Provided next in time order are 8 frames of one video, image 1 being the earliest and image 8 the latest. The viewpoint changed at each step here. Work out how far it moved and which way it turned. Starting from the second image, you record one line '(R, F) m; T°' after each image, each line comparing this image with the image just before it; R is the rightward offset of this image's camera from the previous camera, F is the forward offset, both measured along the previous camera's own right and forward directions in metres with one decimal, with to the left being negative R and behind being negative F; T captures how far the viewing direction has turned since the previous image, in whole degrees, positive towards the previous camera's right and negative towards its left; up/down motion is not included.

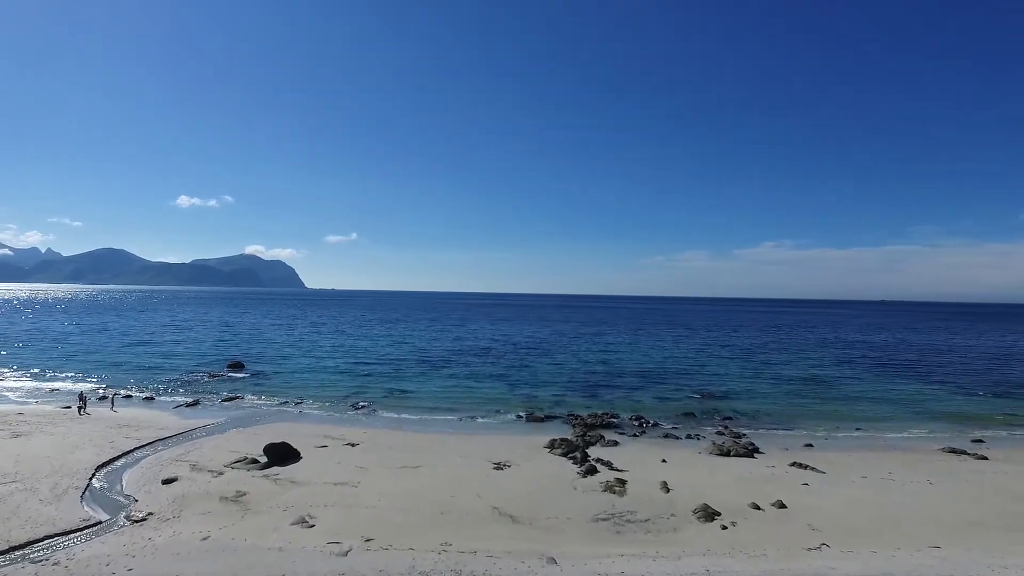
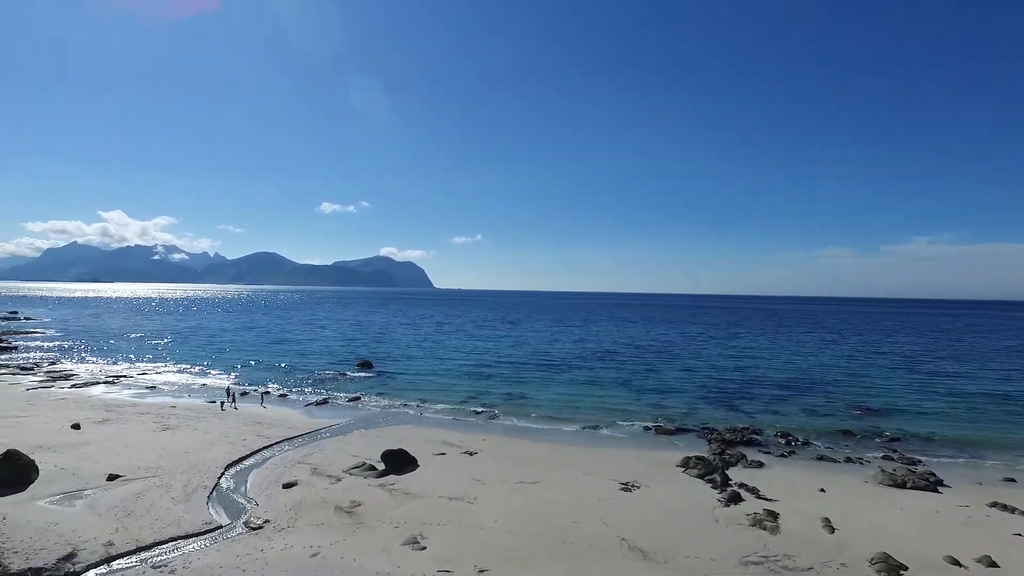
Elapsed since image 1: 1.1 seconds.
(-0.2, +2.0) m; -11°
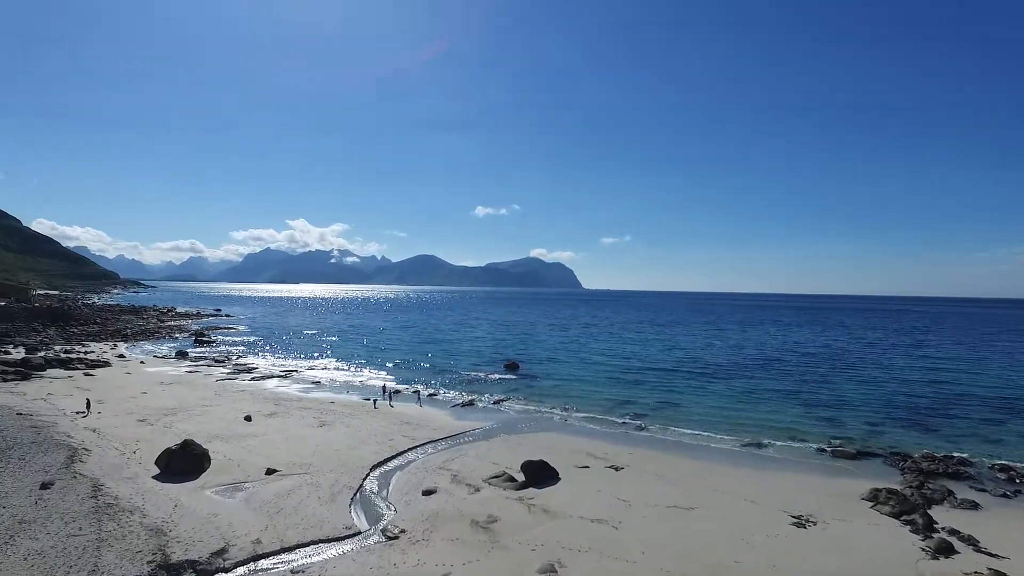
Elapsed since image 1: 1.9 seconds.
(0.0, +1.6) m; -14°
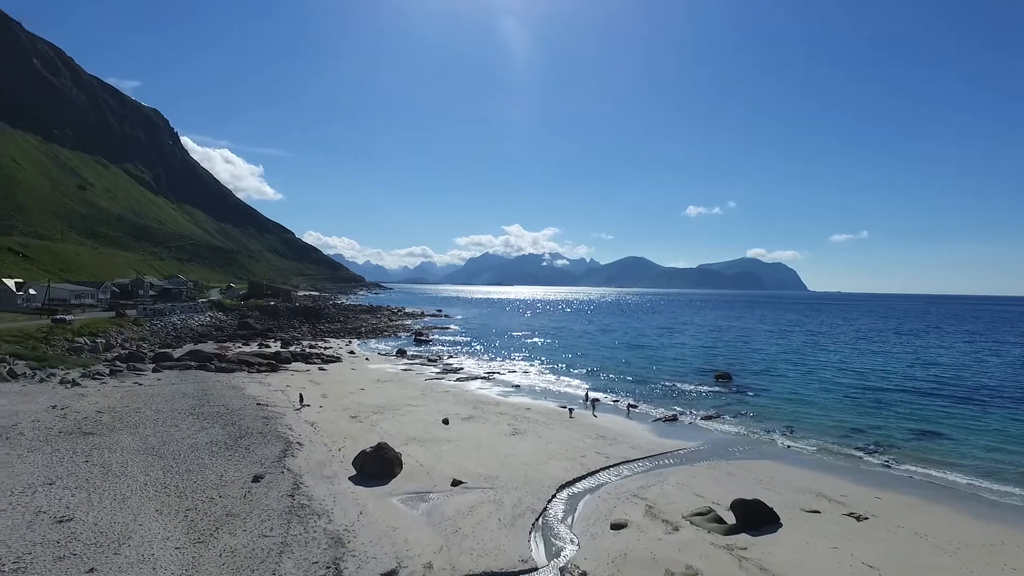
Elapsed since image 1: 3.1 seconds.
(+0.2, +2.5) m; -19°
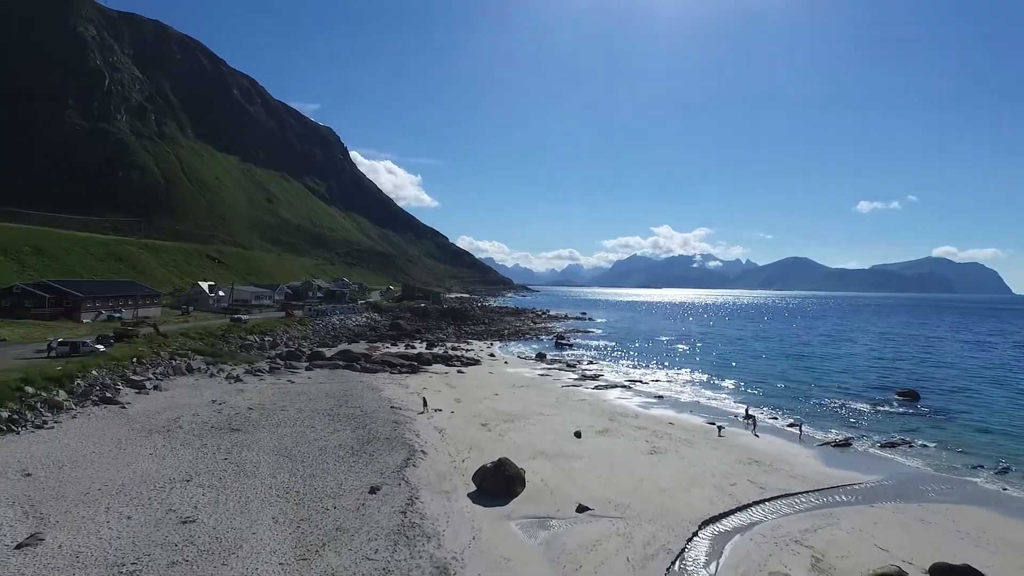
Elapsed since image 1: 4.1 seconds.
(+0.4, +2.2) m; -13°
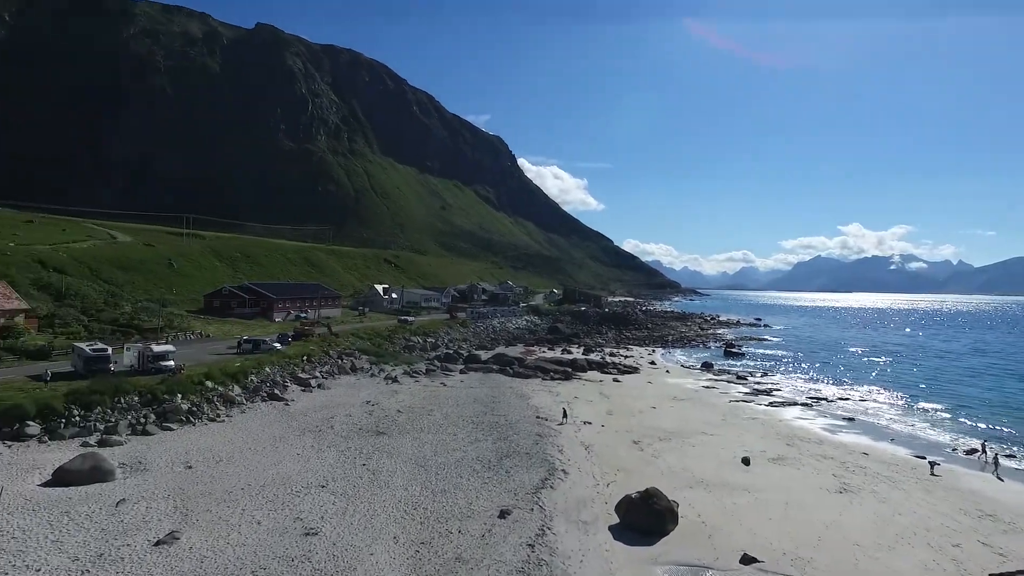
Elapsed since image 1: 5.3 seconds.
(+0.5, +2.4) m; -15°
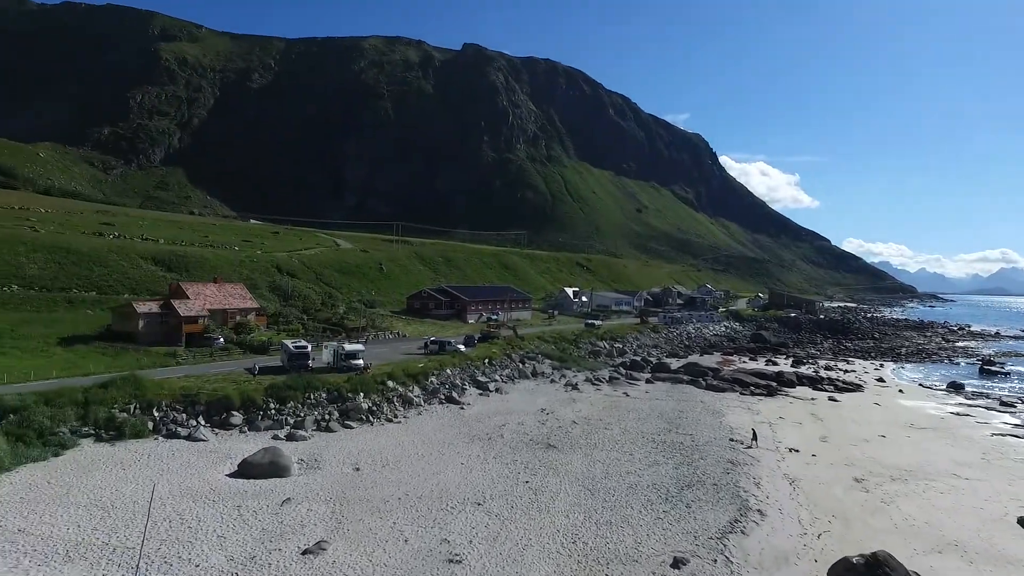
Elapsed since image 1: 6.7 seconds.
(+0.5, +2.5) m; -18°
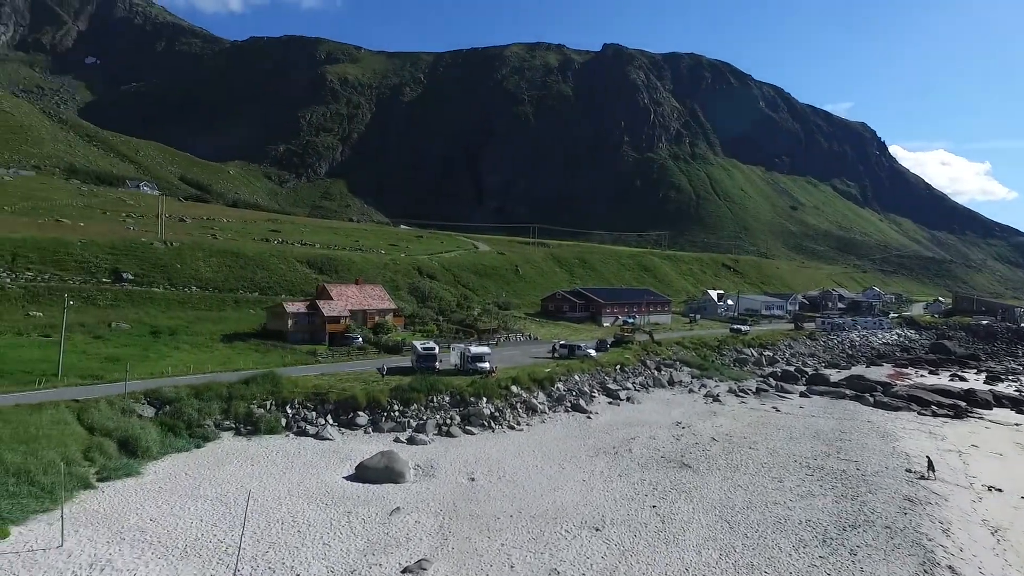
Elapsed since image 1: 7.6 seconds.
(+0.5, +1.7) m; -13°
